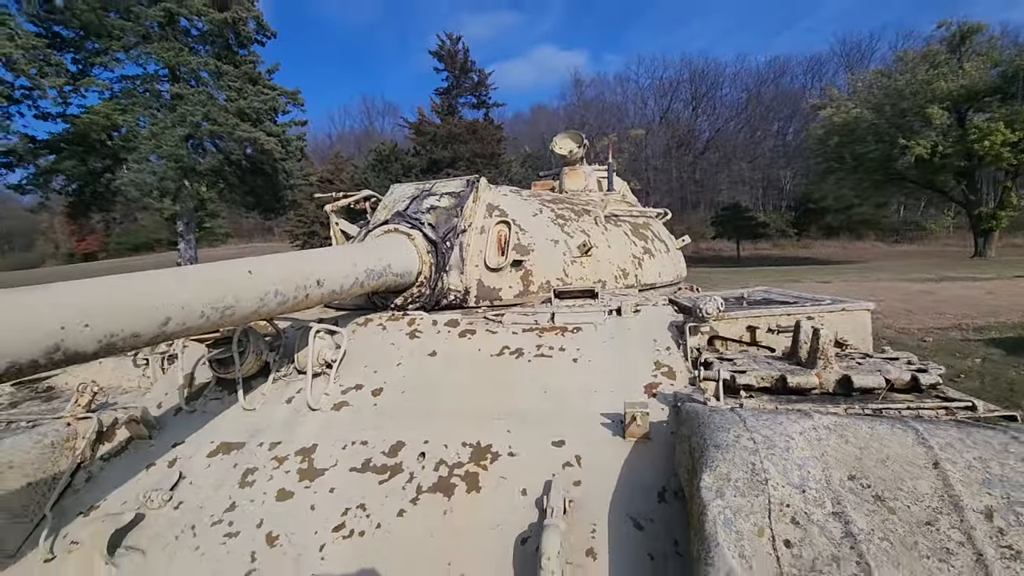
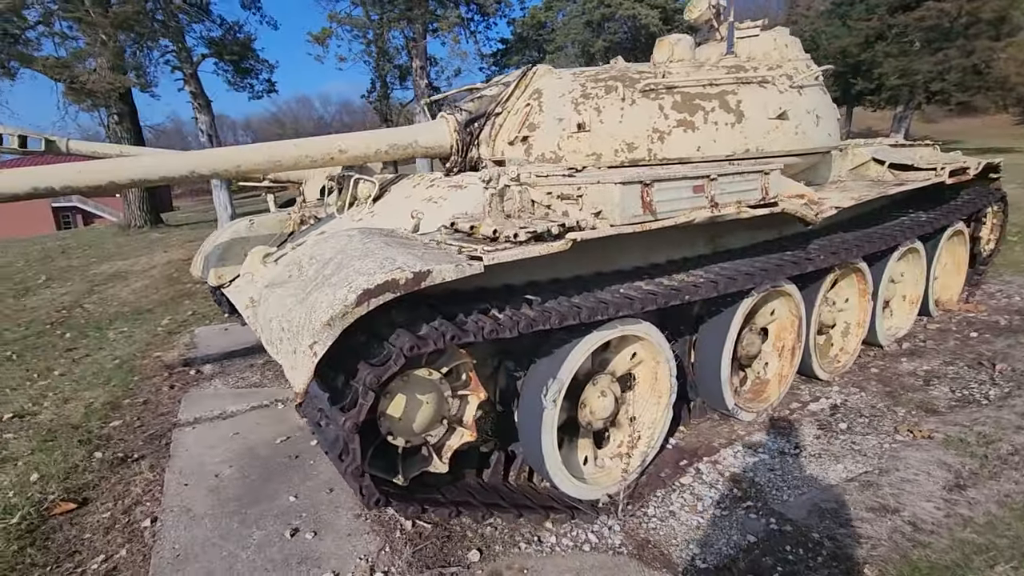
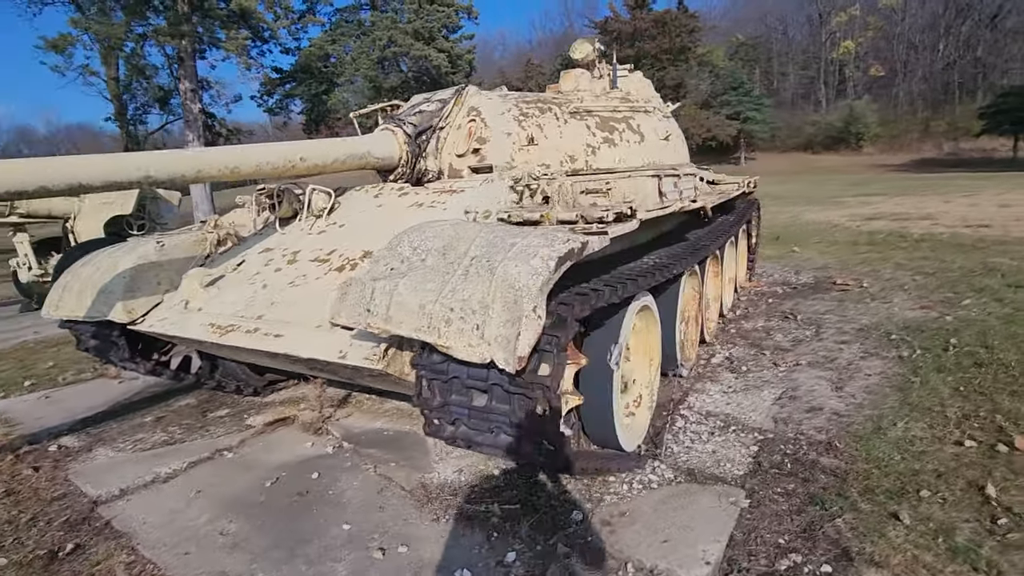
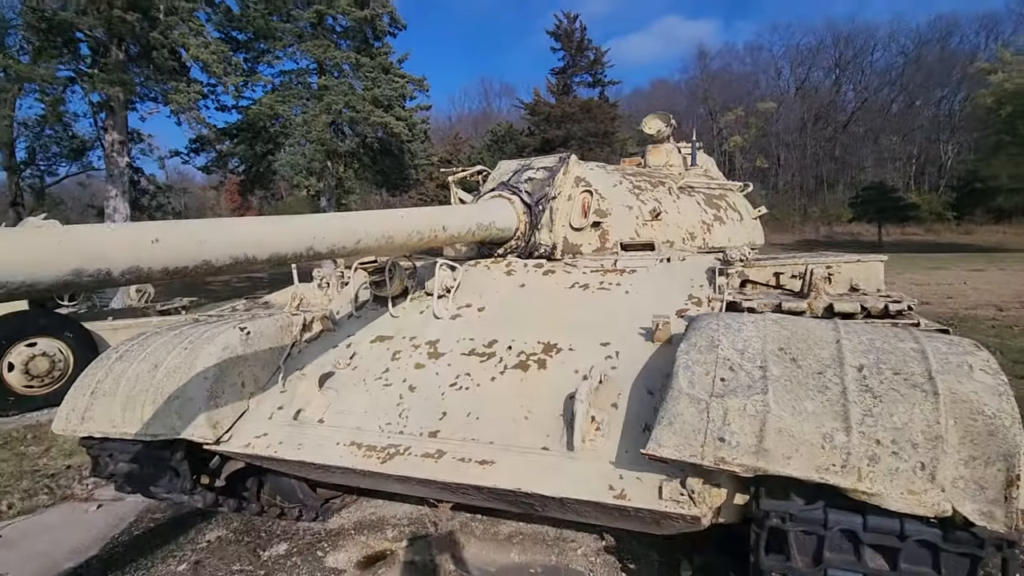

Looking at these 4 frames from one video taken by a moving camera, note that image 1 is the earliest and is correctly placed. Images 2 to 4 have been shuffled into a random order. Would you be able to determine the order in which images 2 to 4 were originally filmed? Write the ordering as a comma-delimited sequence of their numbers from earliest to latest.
4, 3, 2
